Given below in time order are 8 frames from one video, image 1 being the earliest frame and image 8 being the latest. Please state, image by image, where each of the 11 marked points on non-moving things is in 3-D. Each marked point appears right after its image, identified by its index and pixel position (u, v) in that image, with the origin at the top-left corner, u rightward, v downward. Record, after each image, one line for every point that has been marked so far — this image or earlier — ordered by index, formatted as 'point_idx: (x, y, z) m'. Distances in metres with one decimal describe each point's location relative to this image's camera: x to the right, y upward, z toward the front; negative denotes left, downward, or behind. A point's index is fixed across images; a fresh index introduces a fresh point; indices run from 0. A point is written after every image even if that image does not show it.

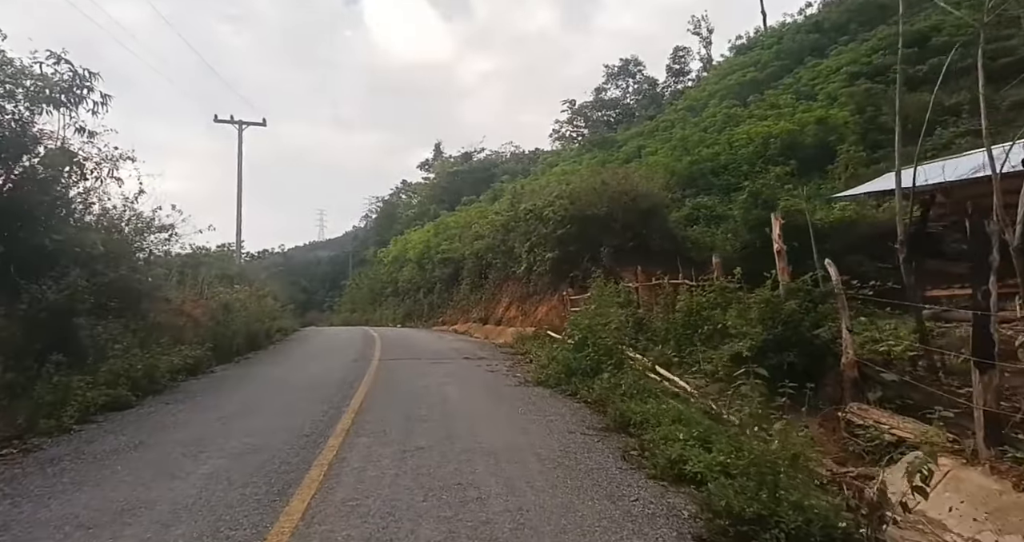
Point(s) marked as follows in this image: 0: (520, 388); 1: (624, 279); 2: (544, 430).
0: (+0.1, -1.8, +9.6) m
1: (+2.8, -0.2, +16.0) m
2: (+0.3, -1.7, +6.7) m
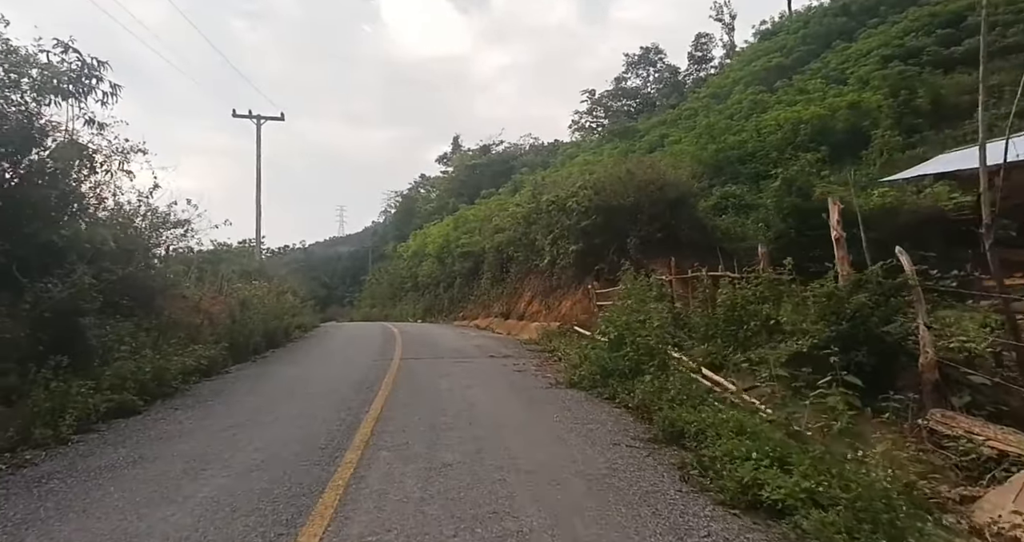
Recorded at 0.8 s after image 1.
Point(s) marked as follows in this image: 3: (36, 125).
0: (+0.6, -1.7, +8.9) m
1: (+3.4, 0.0, +15.2) m
2: (+0.7, -1.6, +6.0) m
3: (-8.9, +2.7, +12.1) m
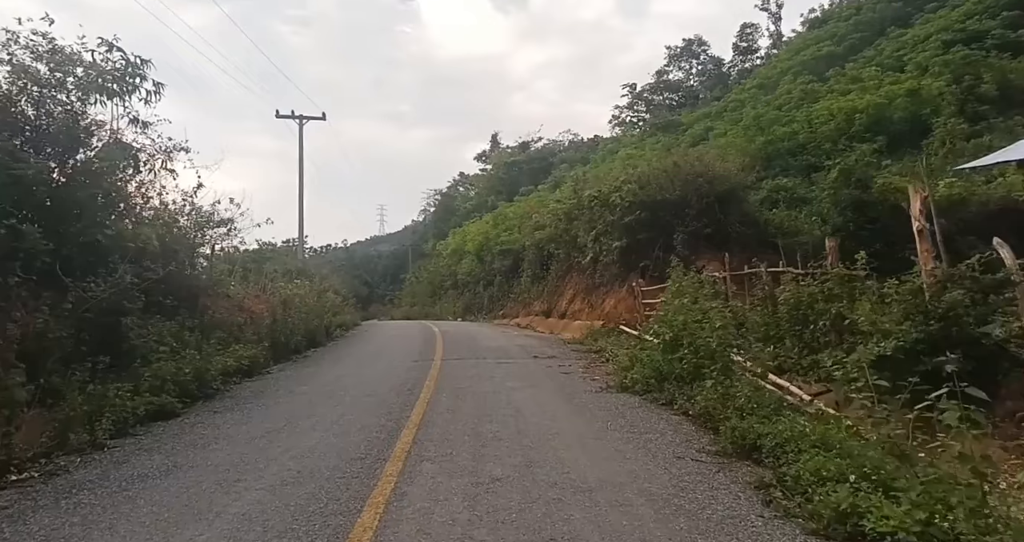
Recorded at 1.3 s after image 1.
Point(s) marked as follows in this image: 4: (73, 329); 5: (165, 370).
0: (+1.2, -1.6, +8.4) m
1: (+4.4, +0.1, +14.5) m
2: (+1.1, -1.6, +5.5) m
3: (-8.0, +2.8, +12.1) m
4: (-6.2, -0.8, +9.1) m
5: (-4.8, -1.4, +8.8) m
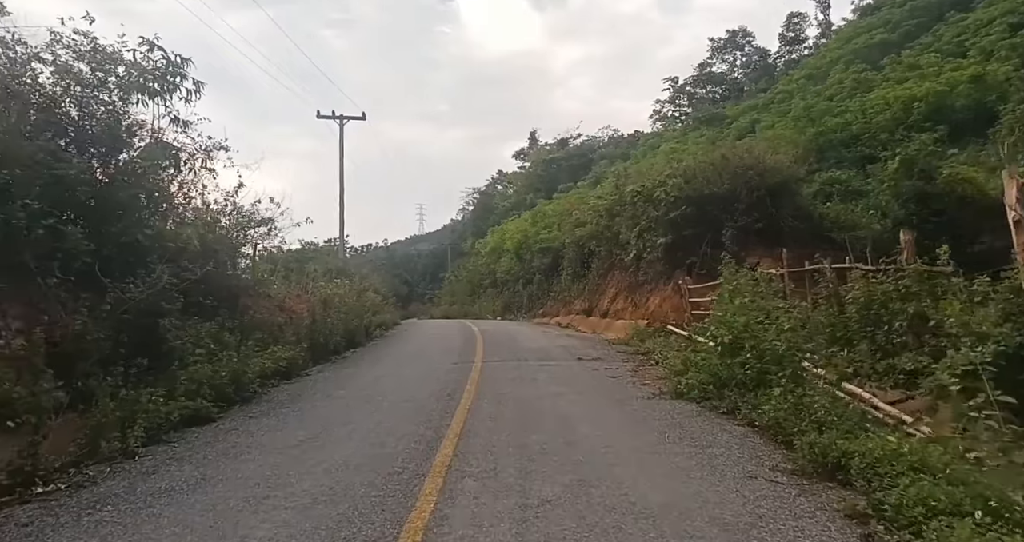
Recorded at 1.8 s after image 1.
0: (+1.8, -1.6, +7.8) m
1: (+5.4, +0.1, +13.7) m
2: (+1.5, -1.6, +4.9) m
3: (-7.2, +2.8, +12.1) m
4: (-5.6, -0.8, +8.9) m
5: (-4.2, -1.4, +8.6) m
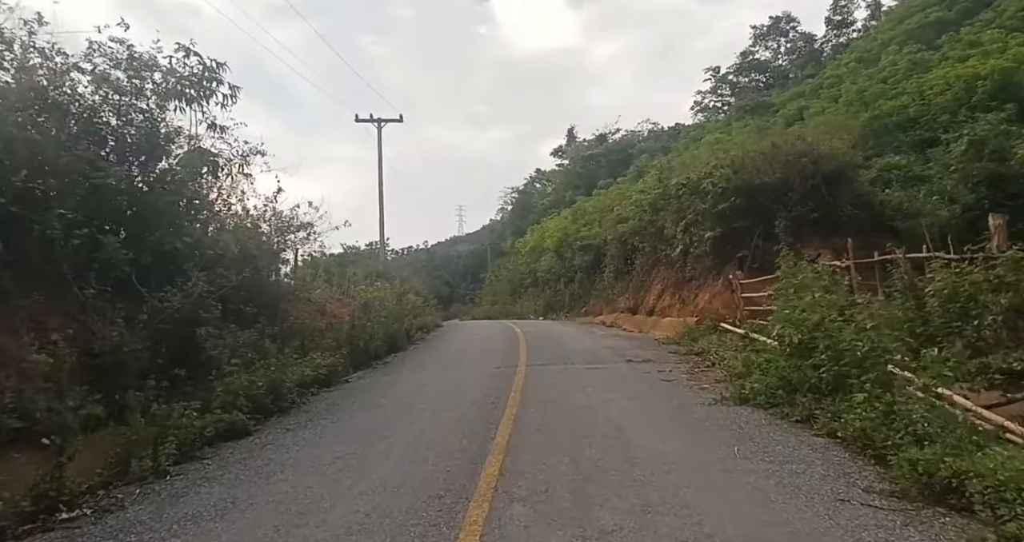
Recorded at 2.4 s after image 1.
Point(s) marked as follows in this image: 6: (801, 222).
0: (+2.3, -1.5, +7.1) m
1: (+6.2, +0.3, +12.8) m
2: (+1.9, -1.5, +4.3) m
3: (-6.5, +2.6, +12.0) m
4: (-5.0, -1.0, +8.8) m
5: (-3.6, -1.4, +8.3) m
6: (+9.0, +1.5, +19.8) m
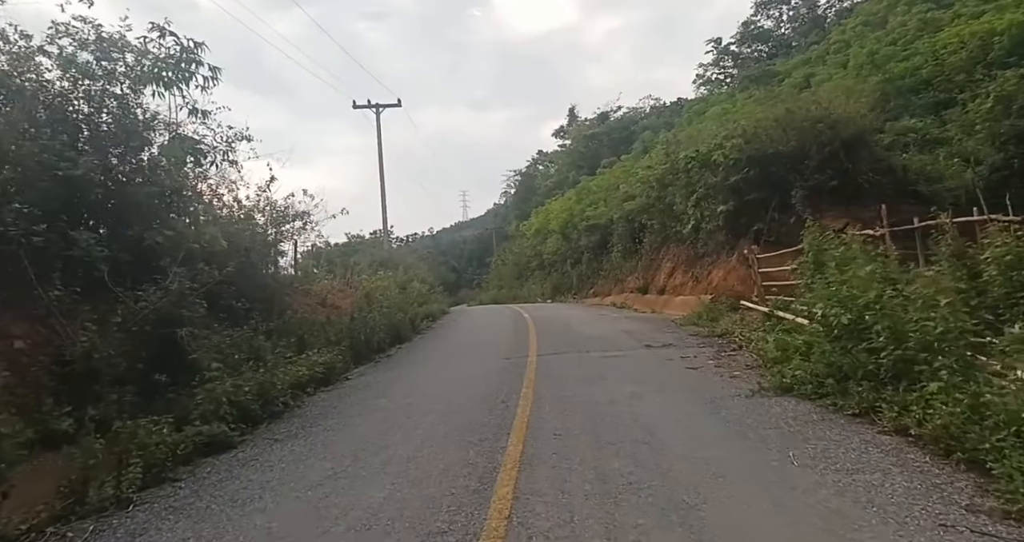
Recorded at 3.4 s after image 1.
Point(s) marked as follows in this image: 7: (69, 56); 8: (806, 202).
0: (+2.4, -1.3, +6.3) m
1: (+6.3, +0.8, +11.9) m
2: (+2.0, -1.3, +3.5) m
3: (-6.5, +2.6, +11.1) m
4: (-4.9, -0.9, +8.0) m
5: (-3.4, -1.4, +7.5) m
6: (+9.1, +2.4, +18.8) m
7: (-7.1, +3.5, +10.2) m
8: (+8.7, +2.1, +18.8) m
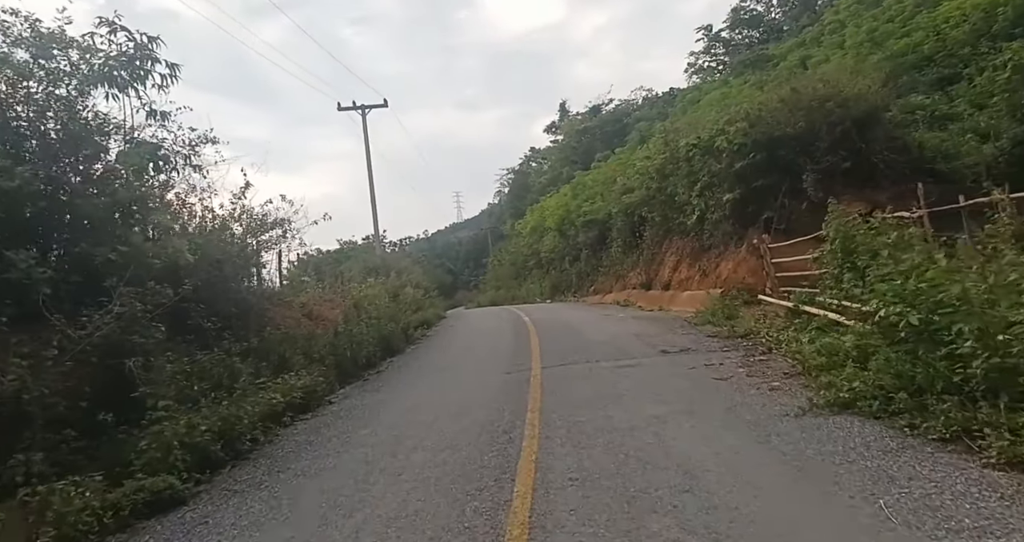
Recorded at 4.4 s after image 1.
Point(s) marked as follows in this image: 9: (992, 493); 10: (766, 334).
0: (+2.5, -1.2, +5.3) m
1: (+6.3, +1.1, +10.9) m
2: (+2.0, -1.3, +2.4) m
3: (-6.6, +2.3, +10.0) m
4: (-4.9, -1.2, +6.9) m
5: (-3.4, -1.6, +6.4) m
6: (+8.9, +2.7, +17.8) m
7: (-7.3, +3.1, +9.1) m
8: (+8.5, +2.4, +17.8) m
9: (+2.7, -1.2, +3.6) m
10: (+3.8, -0.9, +9.5) m
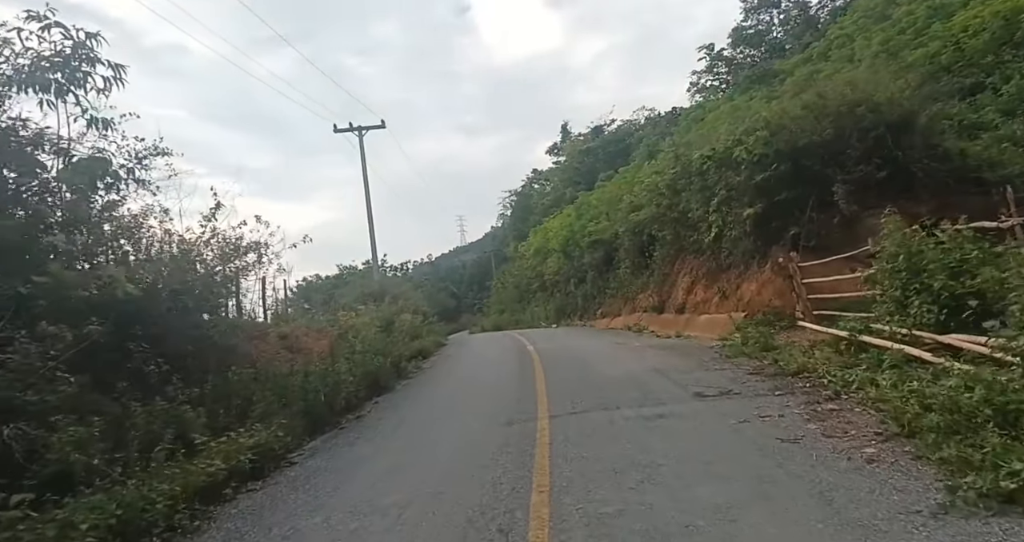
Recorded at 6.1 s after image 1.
0: (+2.5, -1.4, +3.5) m
1: (+6.2, +0.7, +9.2) m
2: (+2.0, -1.4, +0.6) m
3: (-6.7, +1.9, +8.4) m
4: (-4.9, -1.5, +5.2) m
5: (-3.4, -1.9, +4.7) m
6: (+8.9, +2.2, +16.1) m
7: (-7.4, +2.7, +7.5) m
8: (+8.5, +1.9, +16.1) m
9: (+2.6, -1.3, +1.8) m
10: (+3.8, -1.2, +7.7) m
